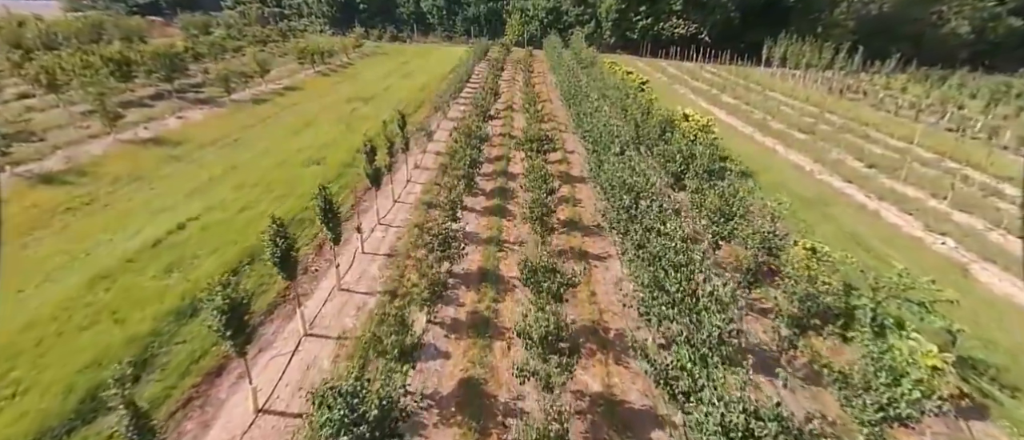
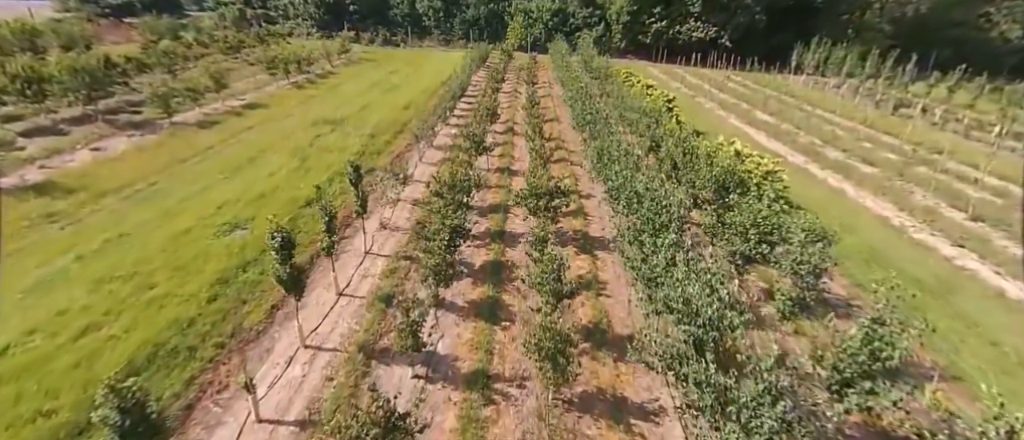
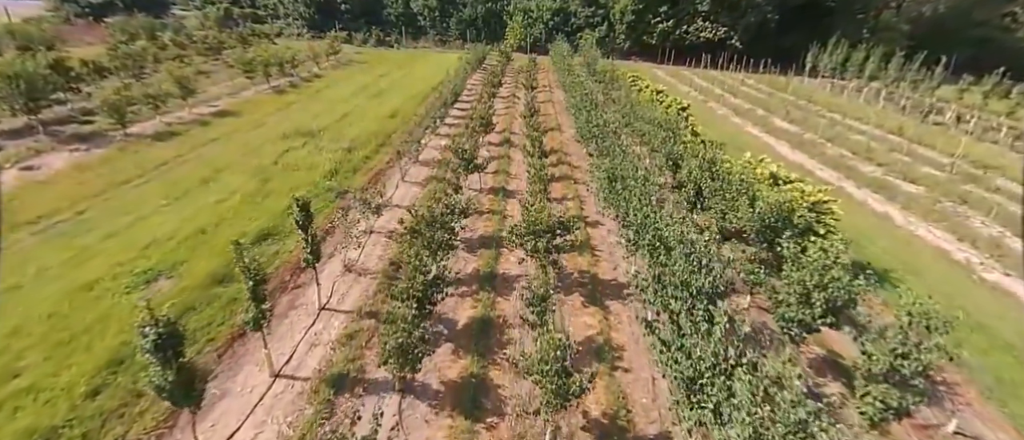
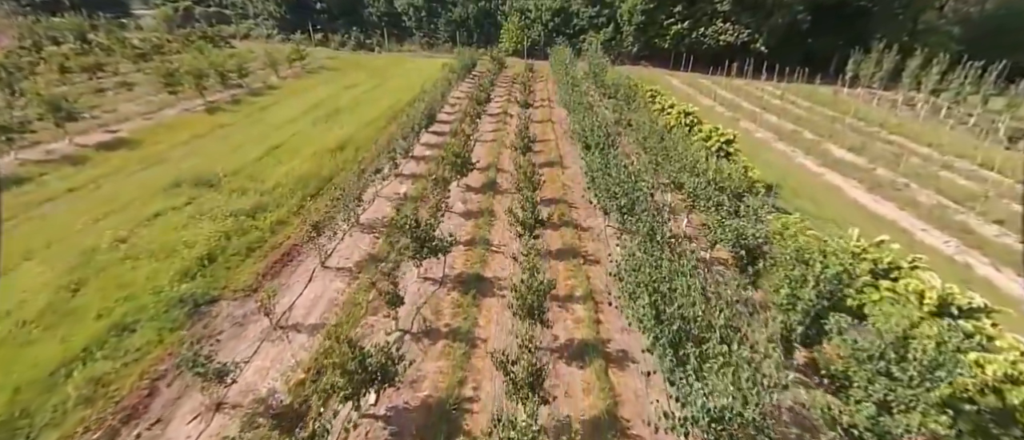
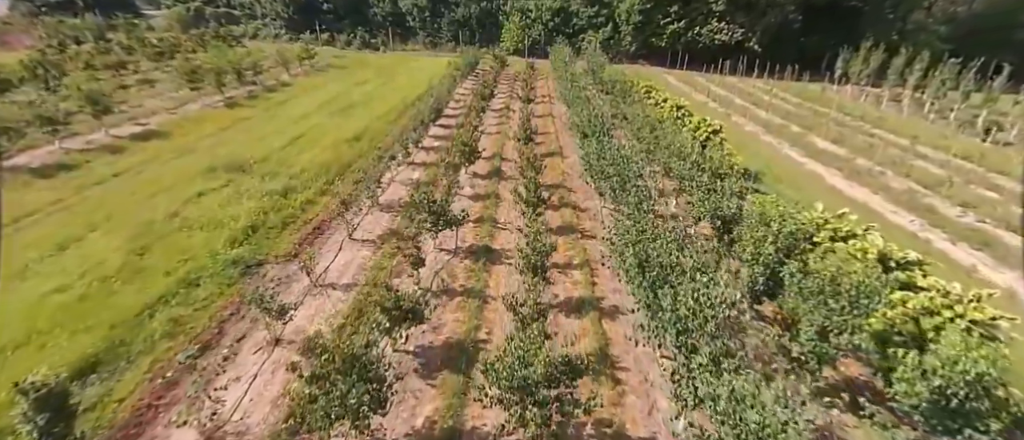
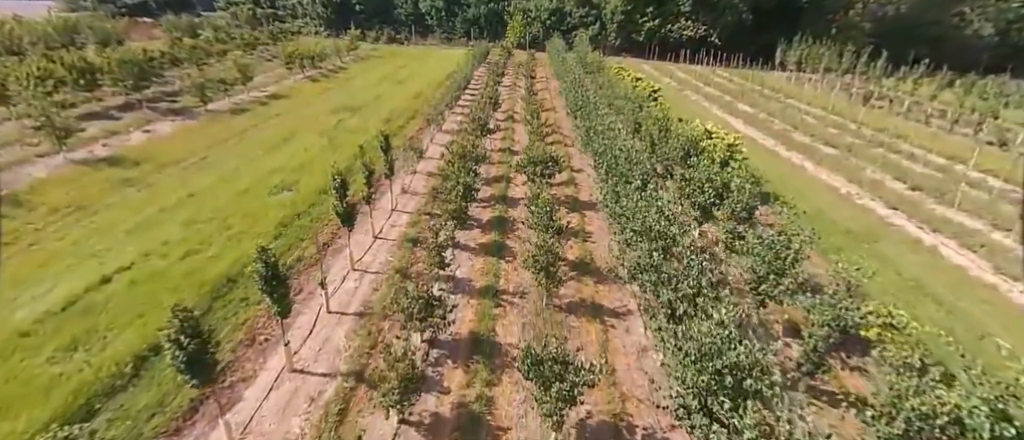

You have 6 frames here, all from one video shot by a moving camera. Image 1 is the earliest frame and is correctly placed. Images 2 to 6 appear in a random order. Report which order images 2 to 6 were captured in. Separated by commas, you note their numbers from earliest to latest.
6, 2, 3, 5, 4
